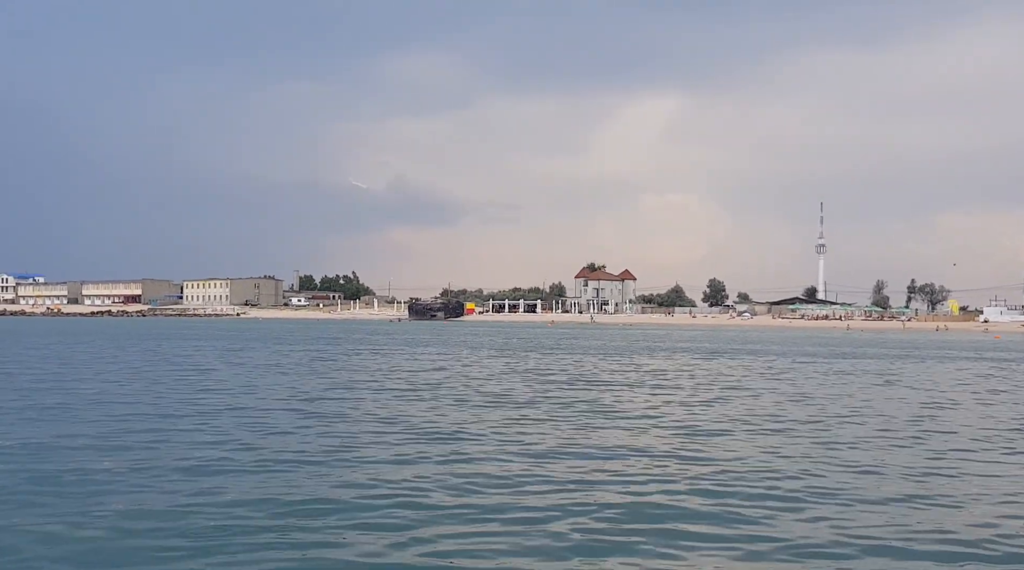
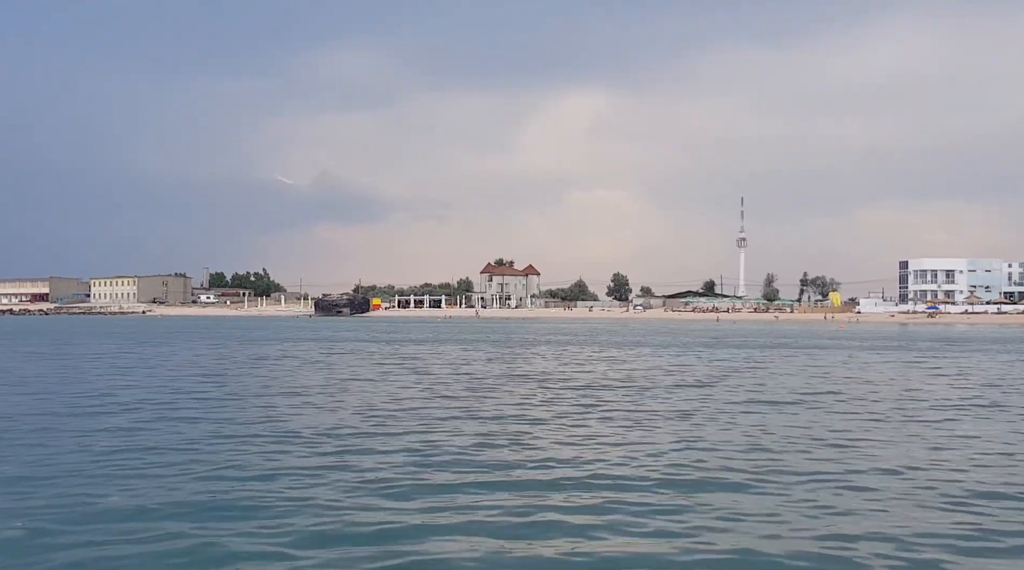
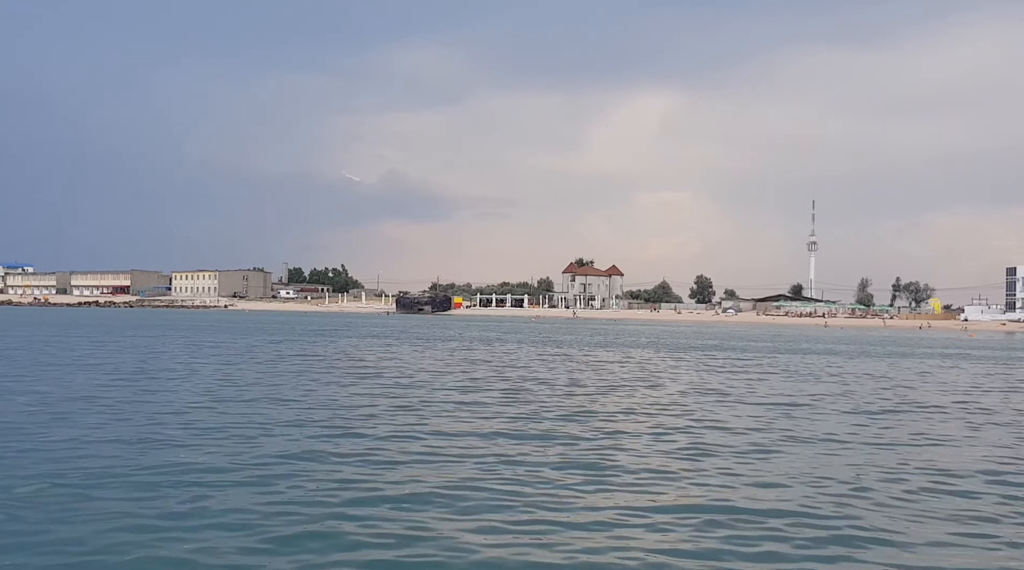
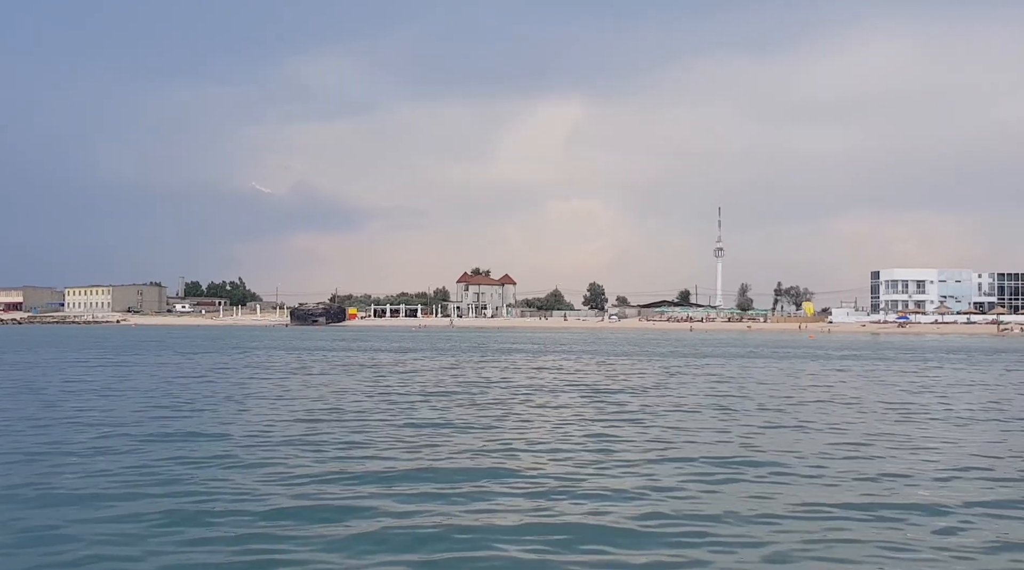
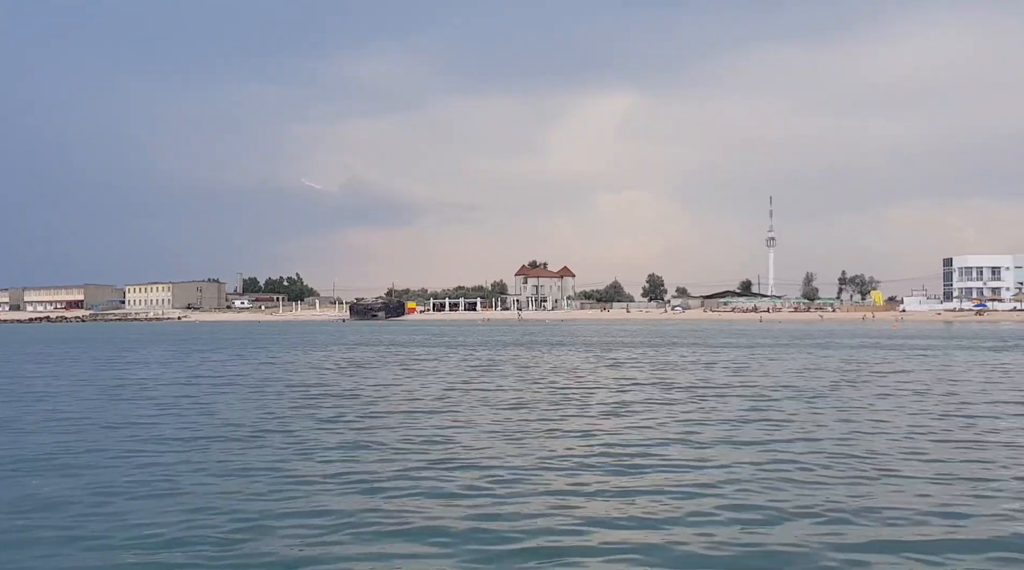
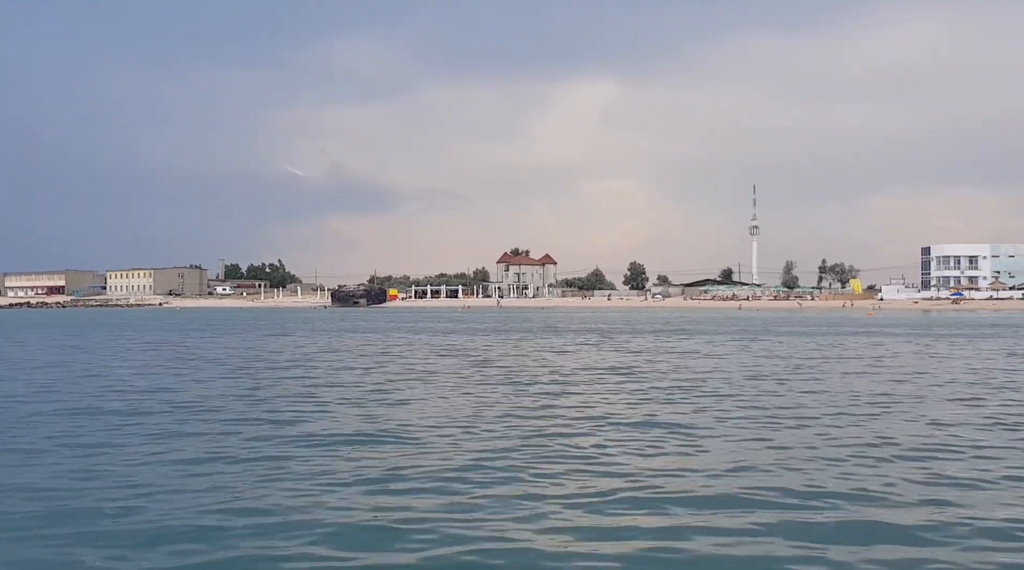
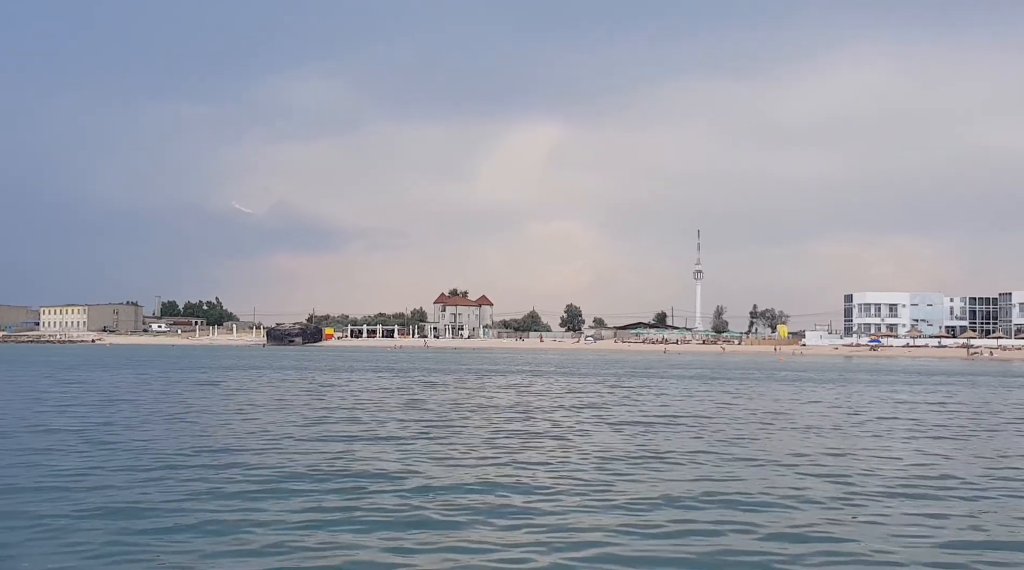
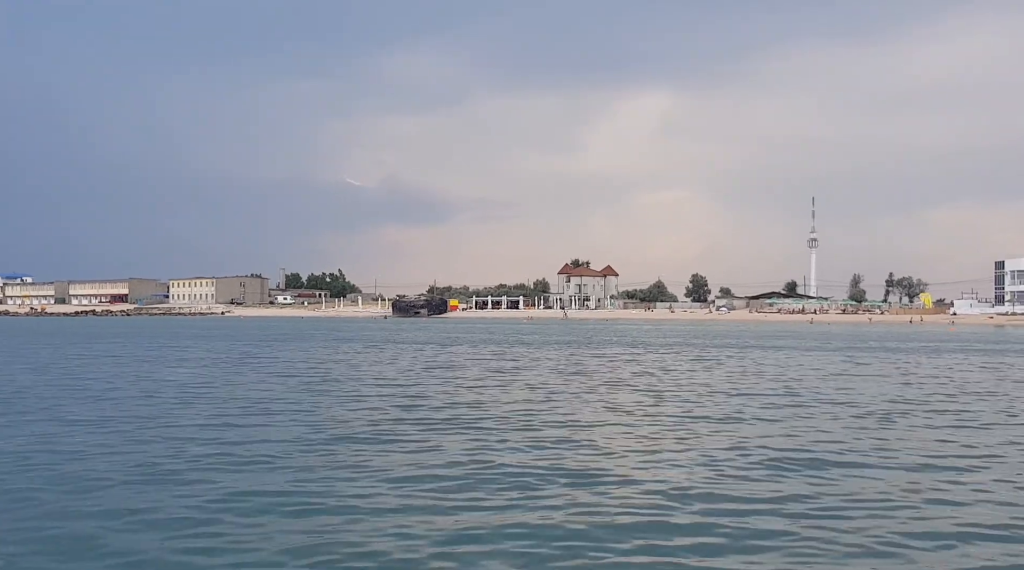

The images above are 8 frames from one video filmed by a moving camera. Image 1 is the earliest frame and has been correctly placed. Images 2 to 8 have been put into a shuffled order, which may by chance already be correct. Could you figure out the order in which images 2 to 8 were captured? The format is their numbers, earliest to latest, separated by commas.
3, 8, 5, 6, 2, 4, 7
